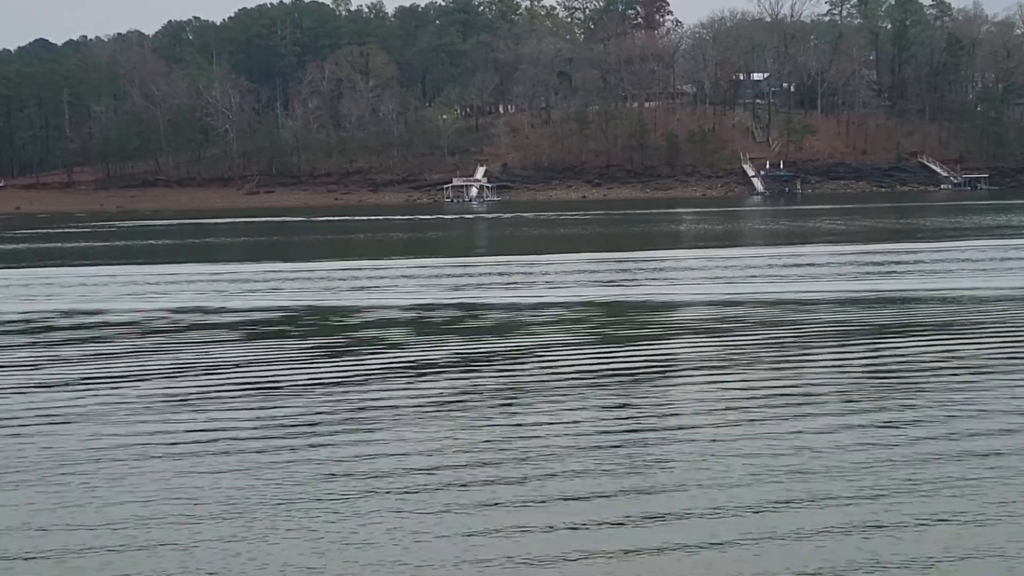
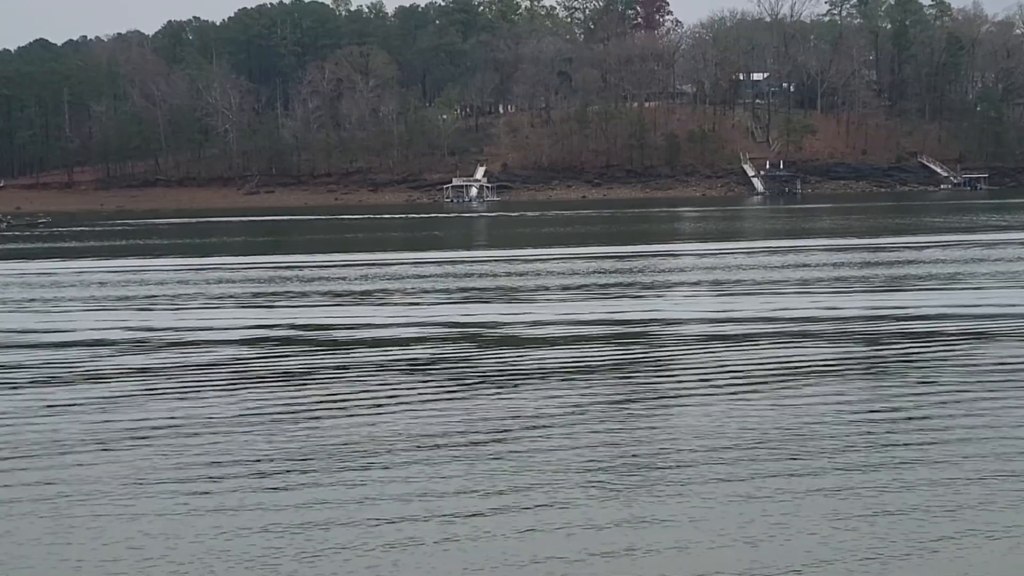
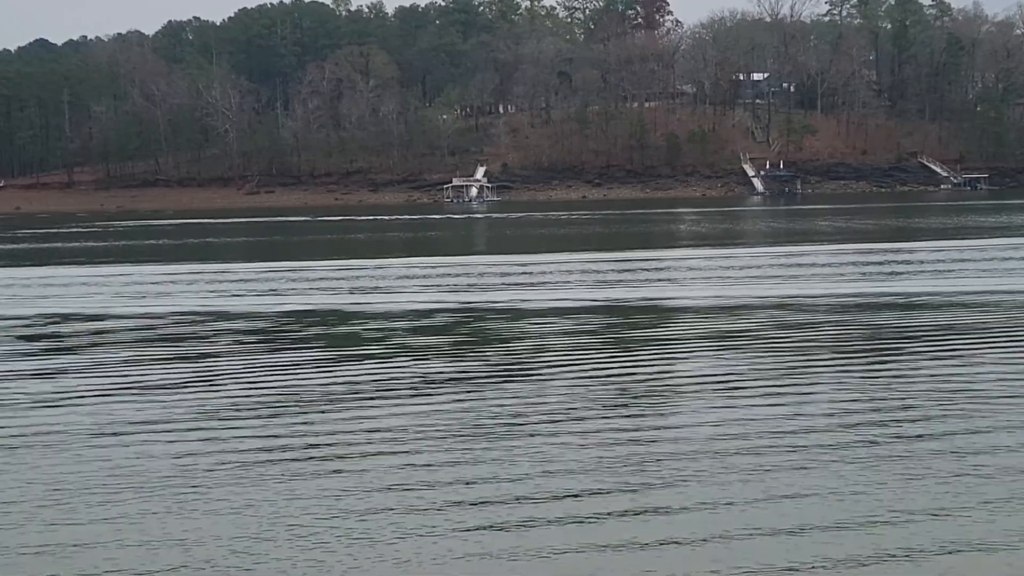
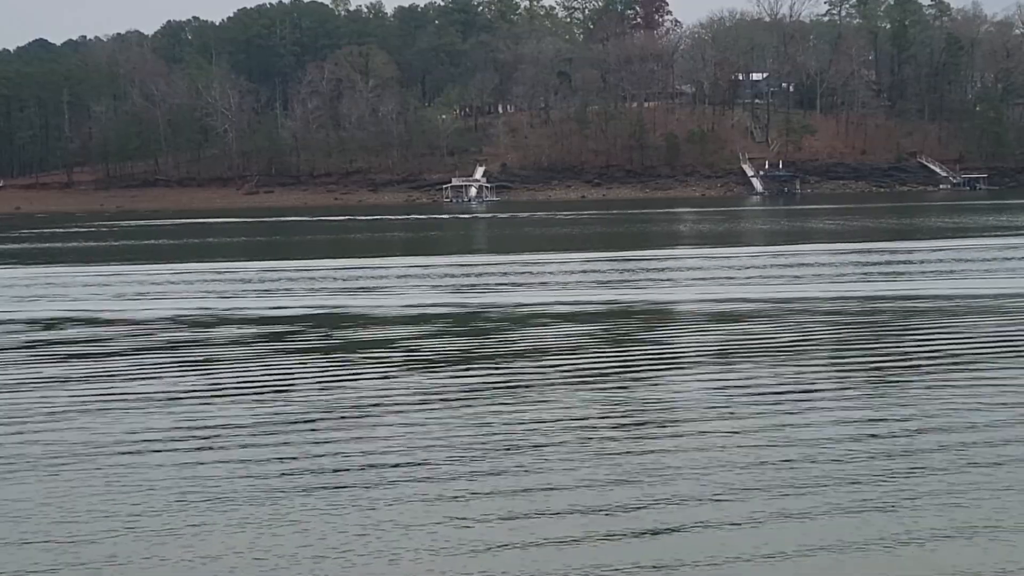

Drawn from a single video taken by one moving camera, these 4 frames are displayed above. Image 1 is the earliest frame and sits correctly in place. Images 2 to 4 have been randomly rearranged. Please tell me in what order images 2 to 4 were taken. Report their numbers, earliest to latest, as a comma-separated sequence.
3, 4, 2
